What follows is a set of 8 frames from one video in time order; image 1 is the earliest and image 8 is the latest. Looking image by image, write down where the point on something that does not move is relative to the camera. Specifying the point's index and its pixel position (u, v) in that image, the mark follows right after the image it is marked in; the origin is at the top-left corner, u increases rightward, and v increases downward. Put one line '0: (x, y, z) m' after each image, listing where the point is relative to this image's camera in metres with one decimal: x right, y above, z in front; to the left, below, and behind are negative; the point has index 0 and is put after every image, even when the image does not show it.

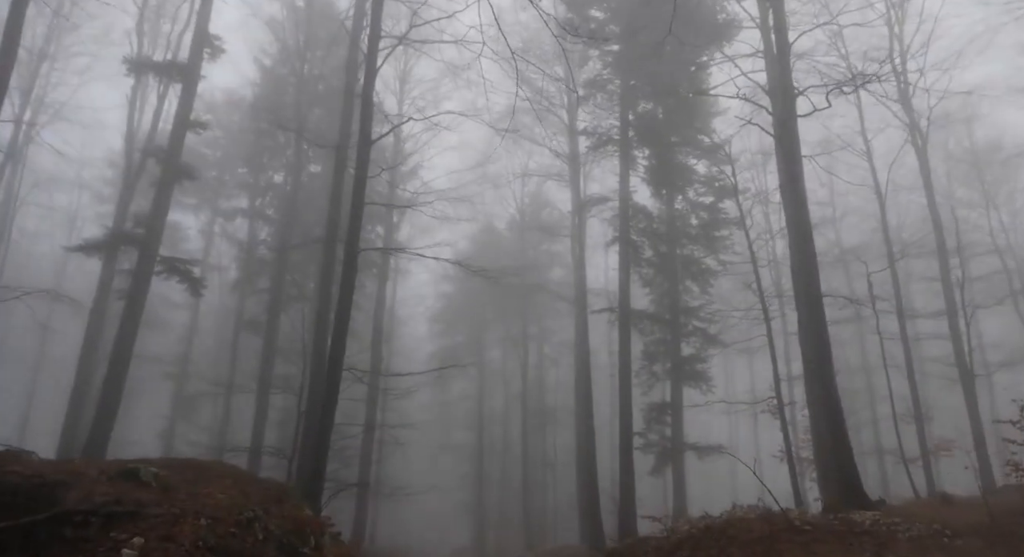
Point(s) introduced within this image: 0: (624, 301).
0: (+2.6, -0.4, +19.6) m
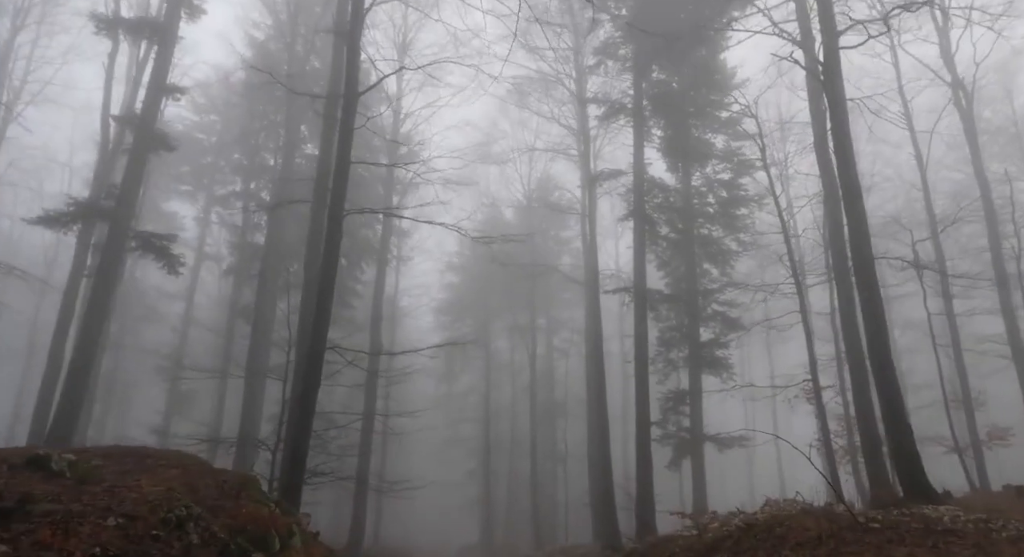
0: (+2.7, 0.0, +18.2) m
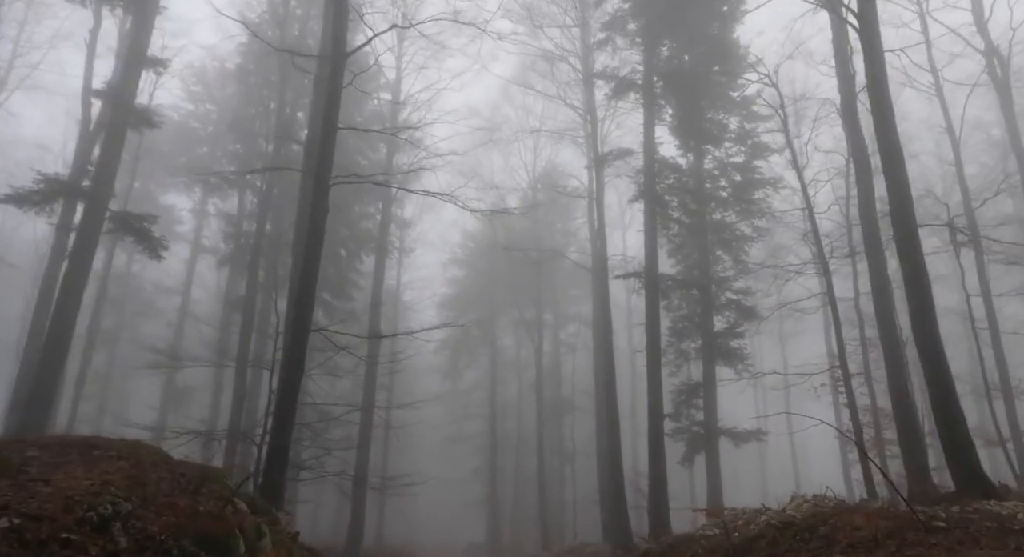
0: (+2.8, +0.3, +17.2) m
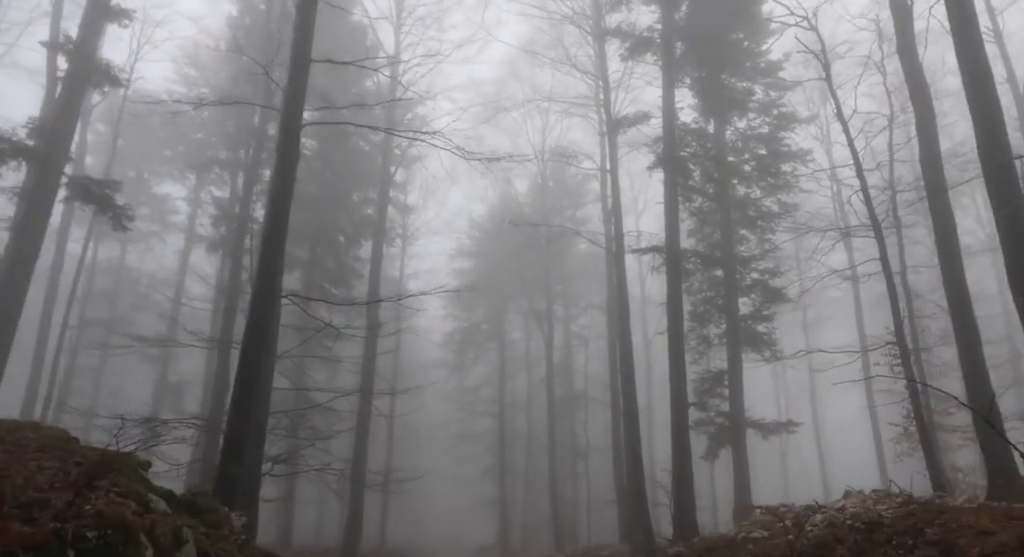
0: (+2.9, +0.8, +15.7) m
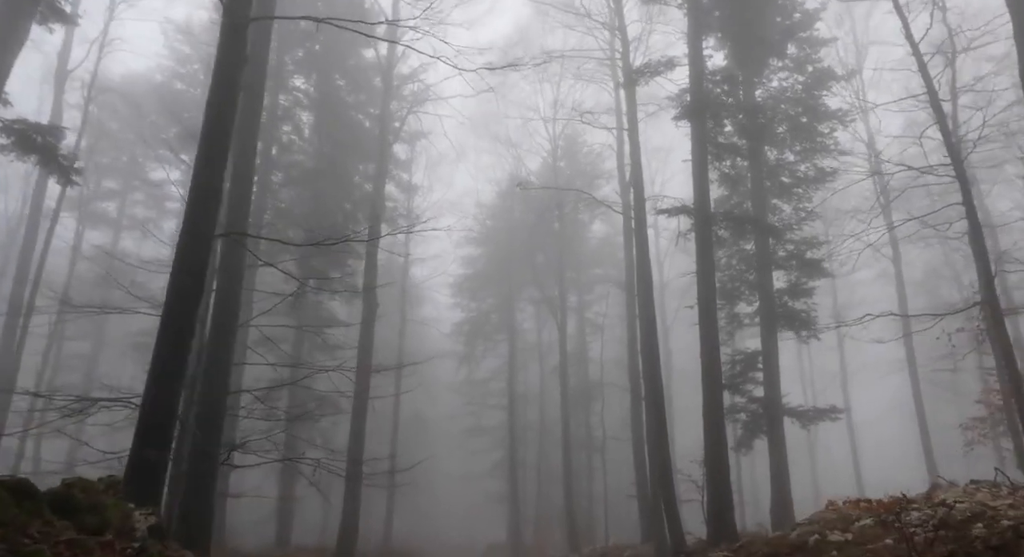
0: (+3.1, +1.3, +13.9) m
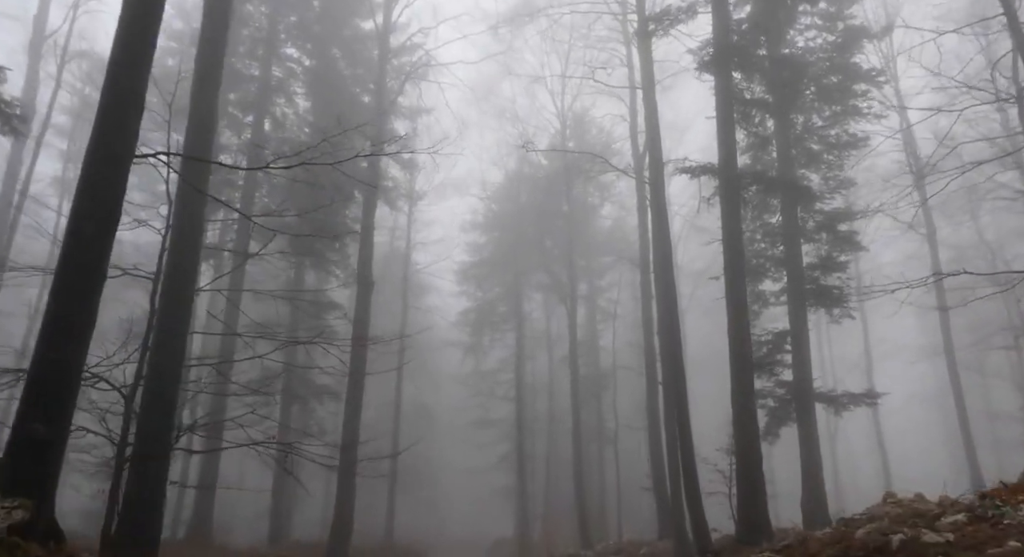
0: (+3.2, +1.8, +12.6) m
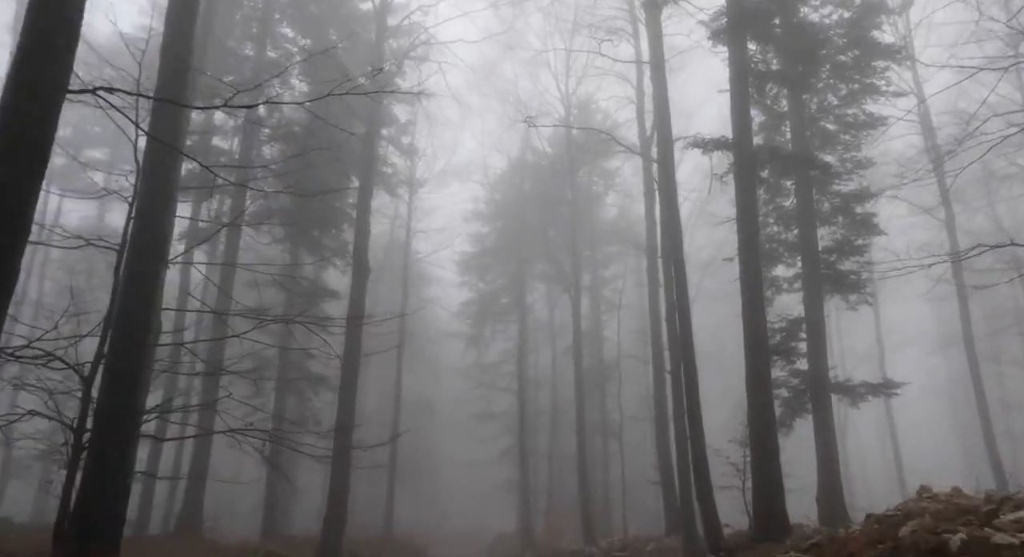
0: (+3.2, +2.0, +11.9) m
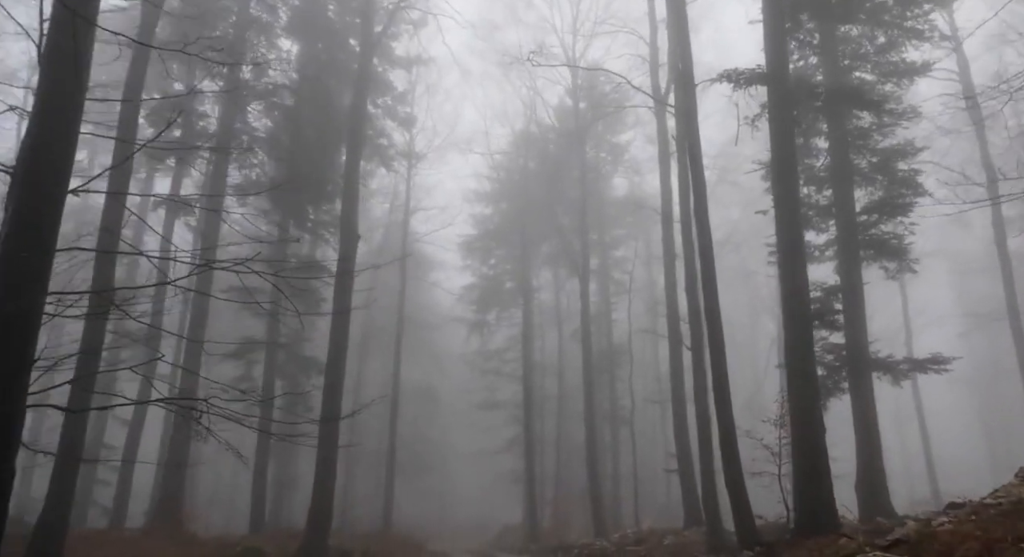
0: (+3.2, +2.5, +10.4) m
